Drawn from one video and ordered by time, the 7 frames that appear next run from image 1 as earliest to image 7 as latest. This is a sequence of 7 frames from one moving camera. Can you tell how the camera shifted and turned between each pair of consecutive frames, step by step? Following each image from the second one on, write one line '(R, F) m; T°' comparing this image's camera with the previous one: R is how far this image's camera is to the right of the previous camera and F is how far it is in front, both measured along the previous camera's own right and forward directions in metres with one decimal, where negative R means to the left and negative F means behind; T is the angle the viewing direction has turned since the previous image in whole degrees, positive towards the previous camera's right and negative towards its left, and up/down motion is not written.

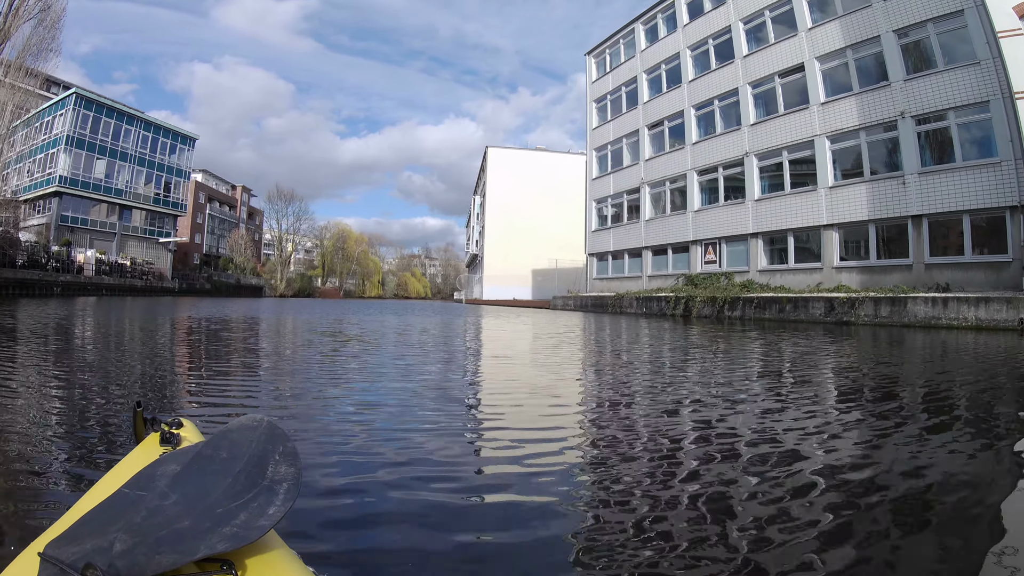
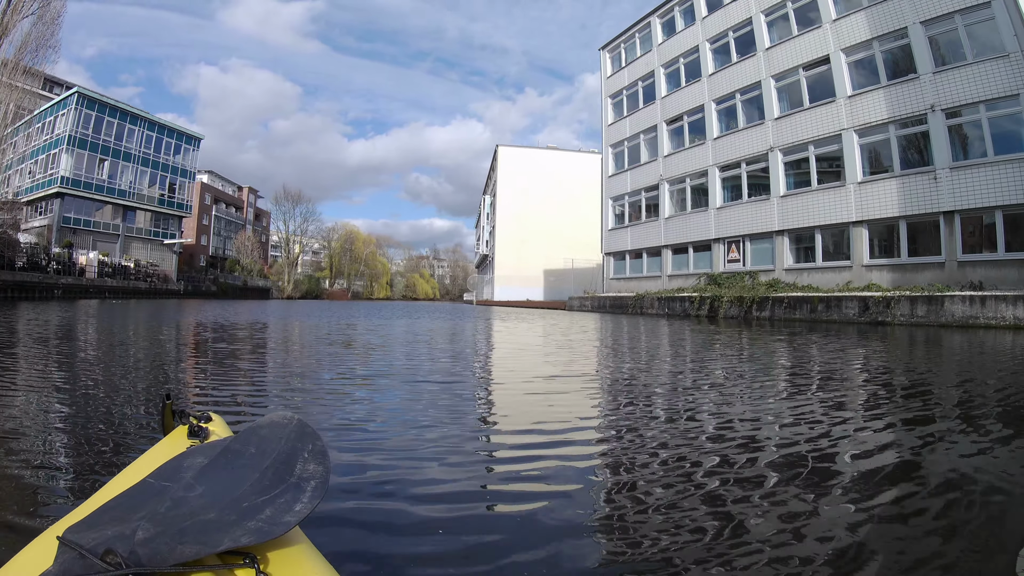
(-0.1, +0.1) m; -1°
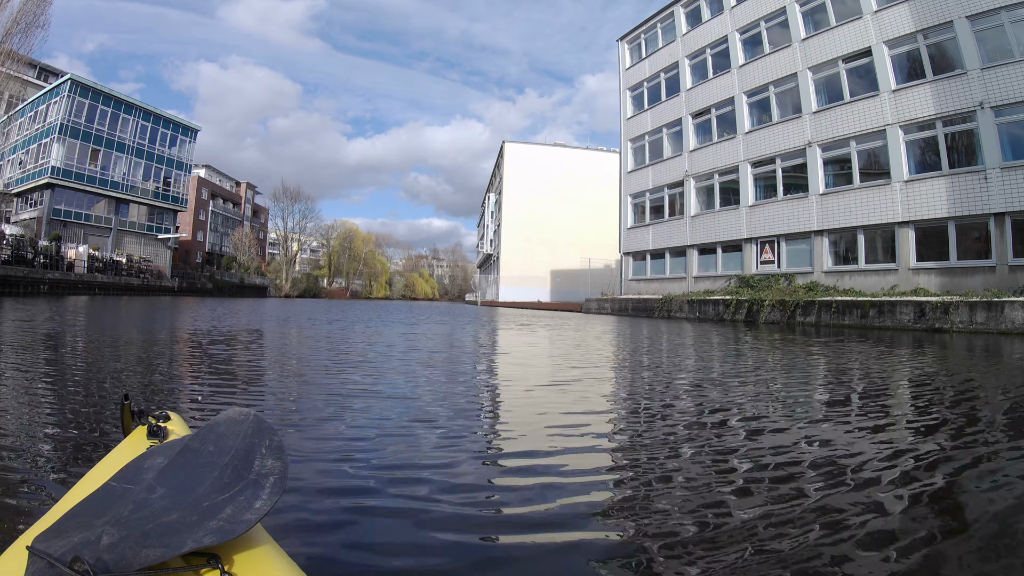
(-0.2, +0.4) m; 0°
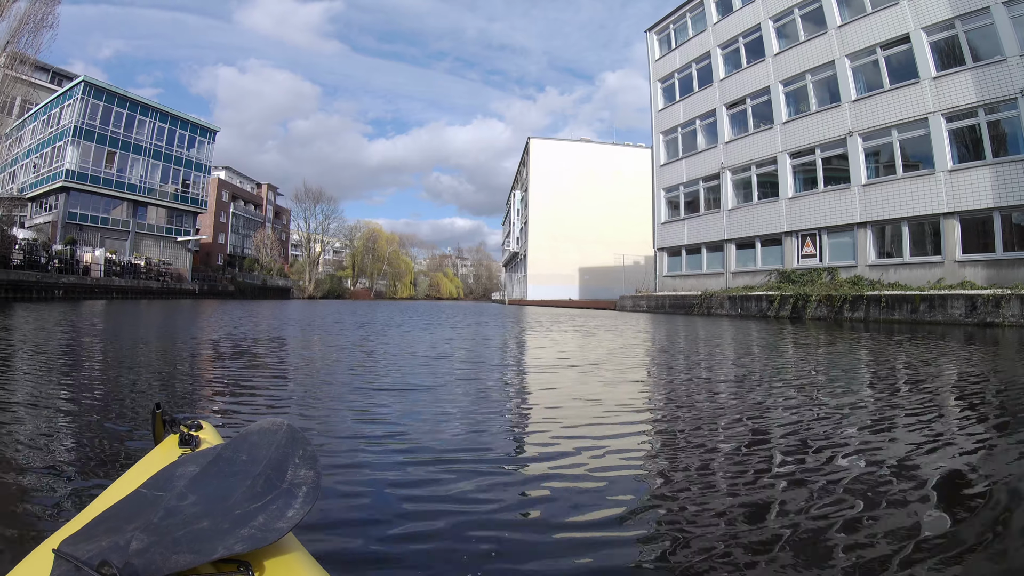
(-0.1, 0.0) m; -2°
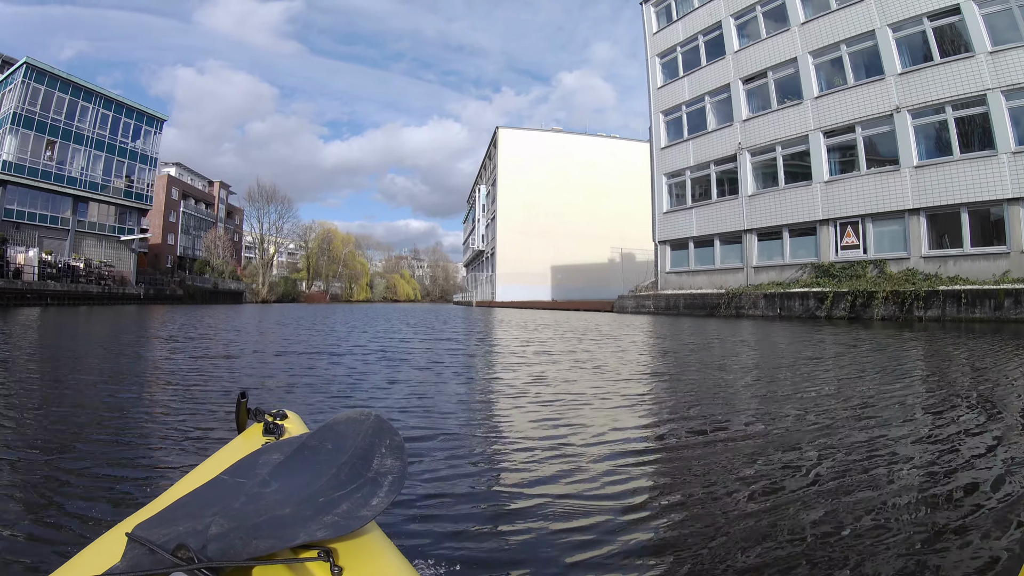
(-0.6, +0.7) m; +4°
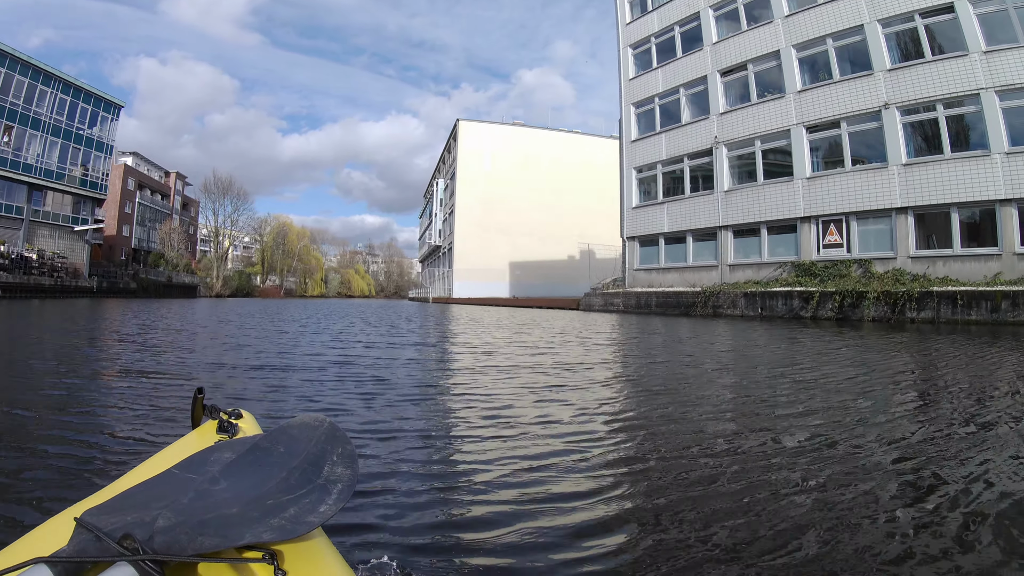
(-0.5, -0.1) m; +4°
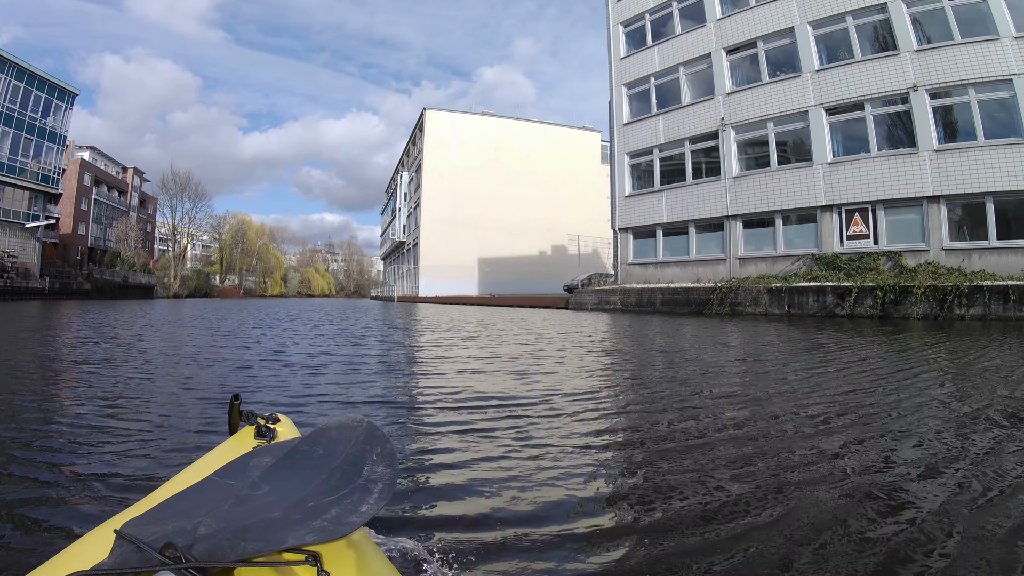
(-0.8, +0.6) m; +4°
